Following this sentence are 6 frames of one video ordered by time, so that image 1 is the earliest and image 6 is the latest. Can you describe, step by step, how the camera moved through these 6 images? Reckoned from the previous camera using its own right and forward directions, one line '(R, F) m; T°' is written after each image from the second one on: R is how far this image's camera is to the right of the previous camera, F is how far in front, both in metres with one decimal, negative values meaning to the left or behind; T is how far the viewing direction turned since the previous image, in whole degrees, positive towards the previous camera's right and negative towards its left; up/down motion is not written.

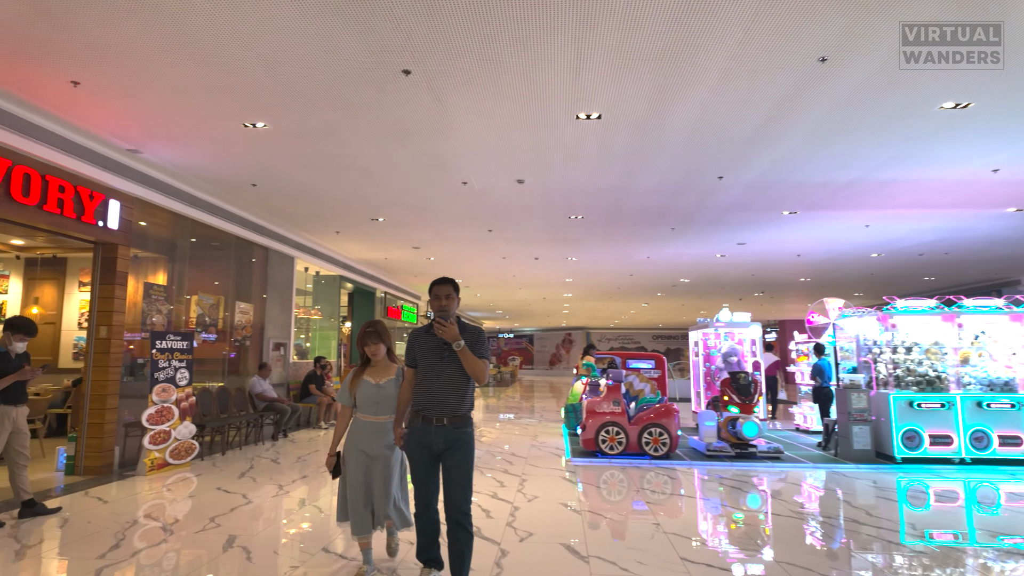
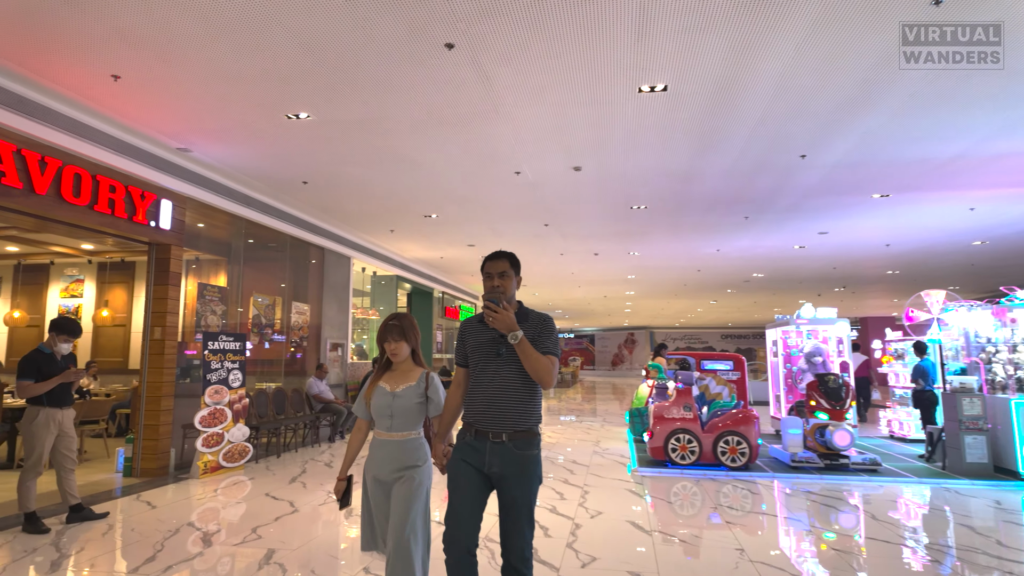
(0.0, +0.4) m; -6°
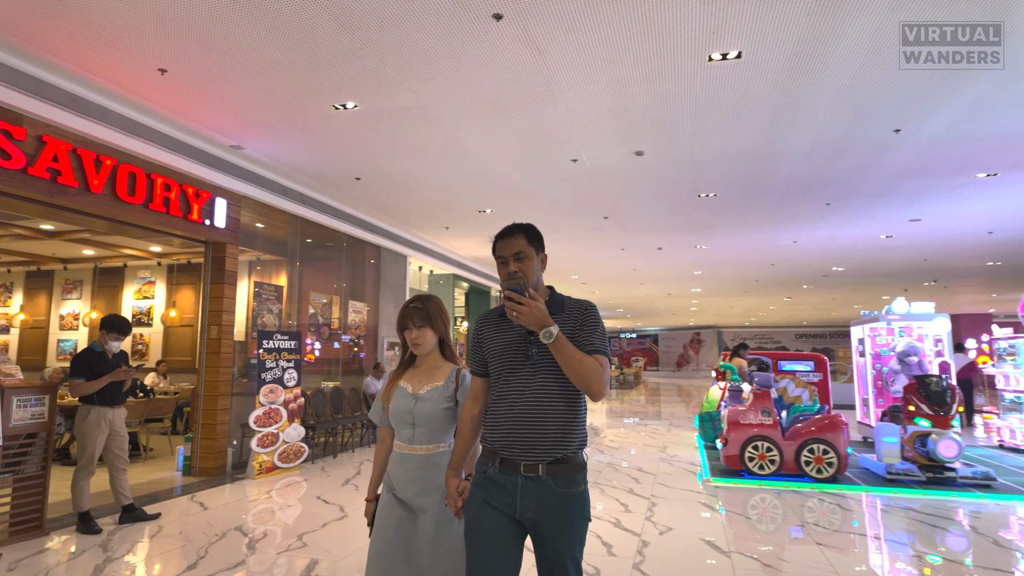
(0.0, +0.3) m; -6°
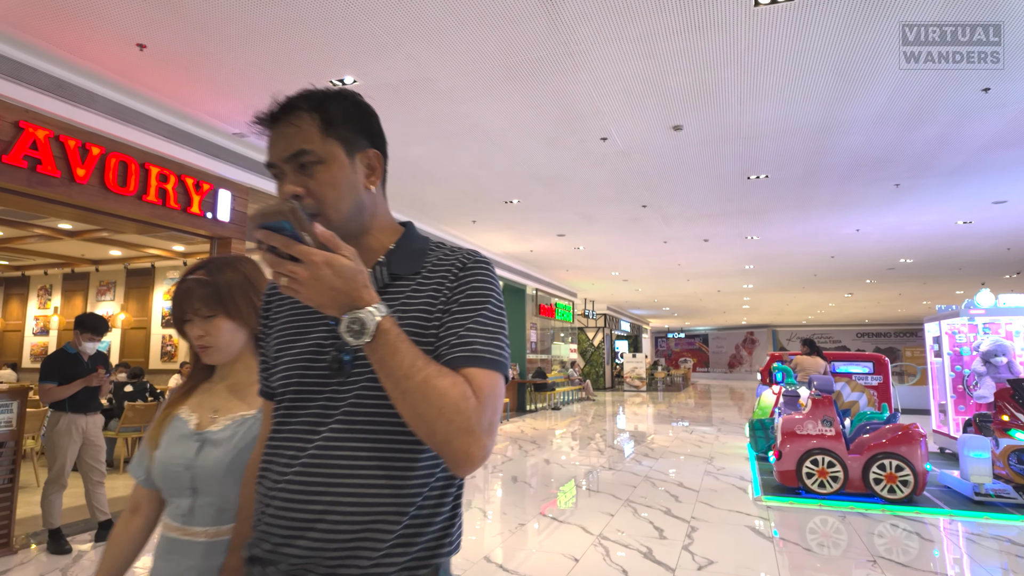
(+0.2, +0.5) m; -5°
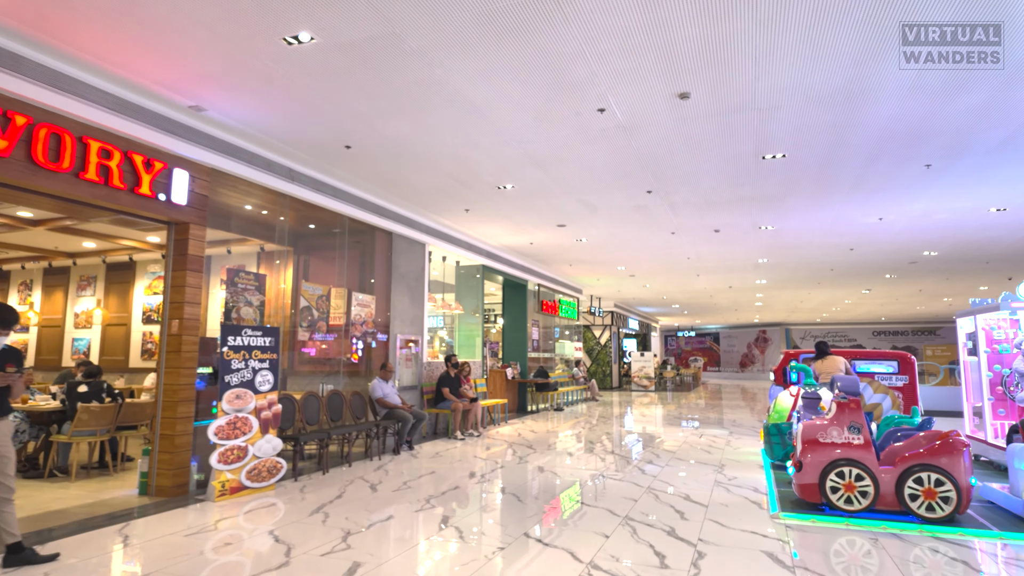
(+0.2, +0.5) m; -1°
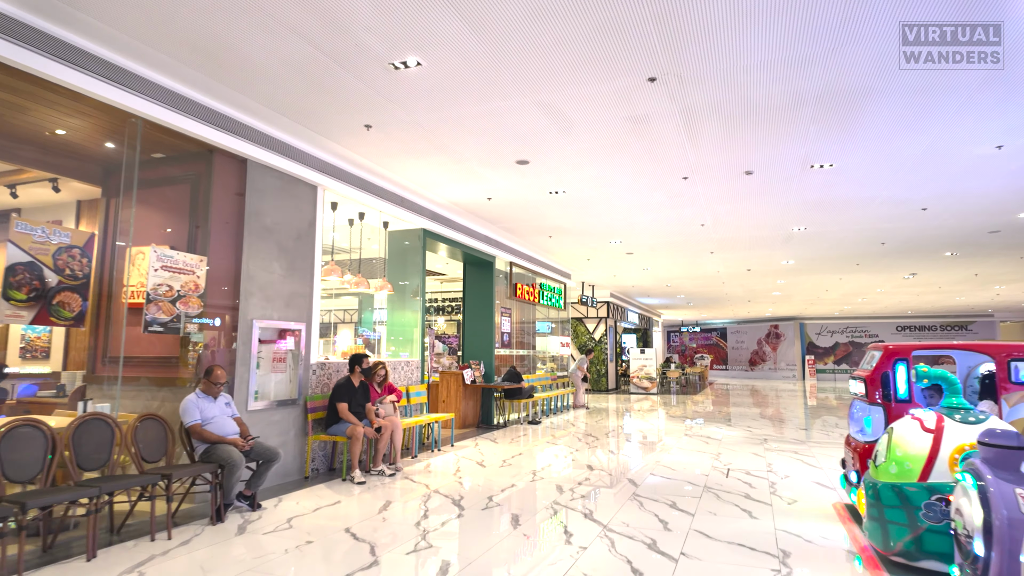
(+0.6, +2.8) m; 0°
